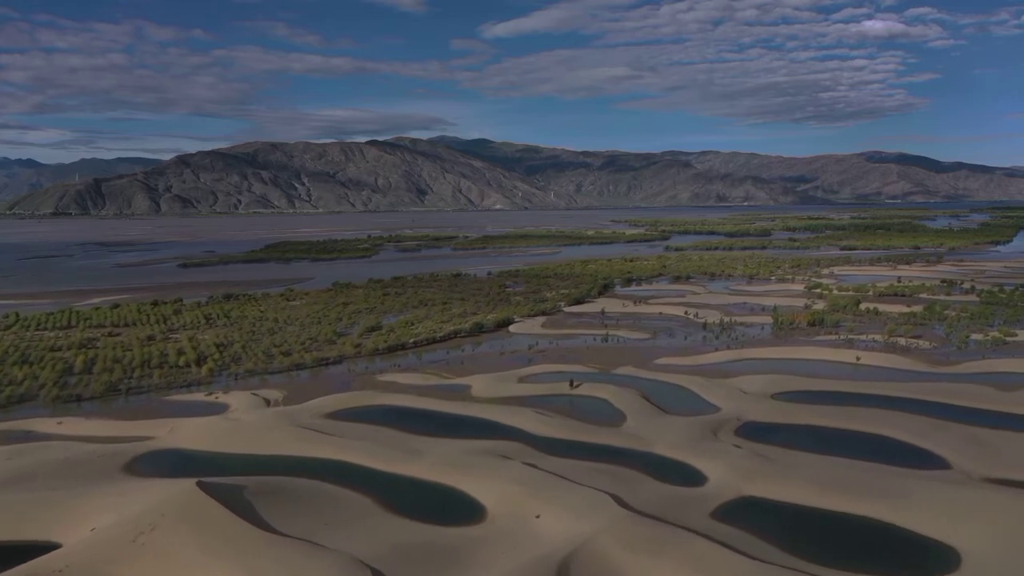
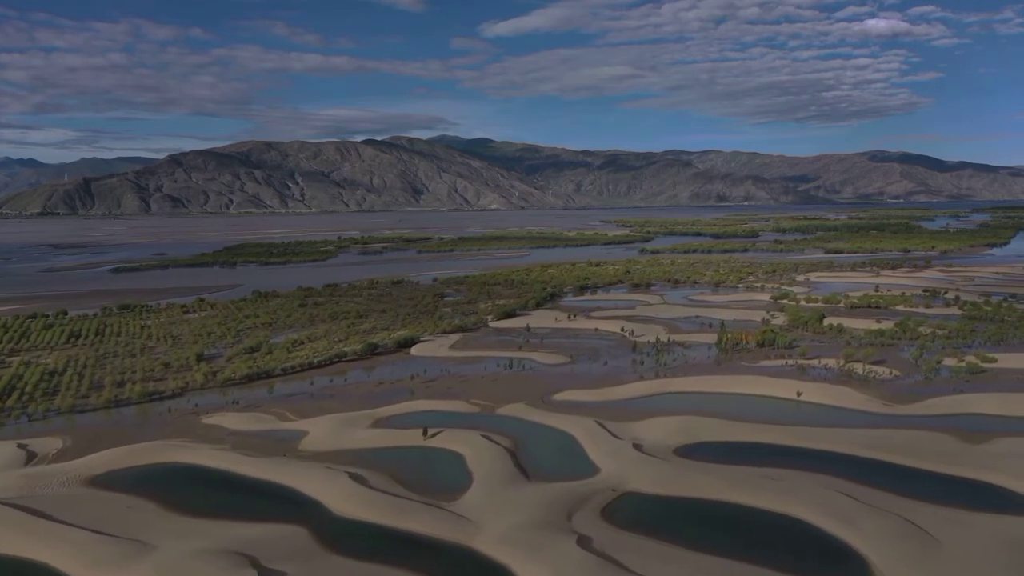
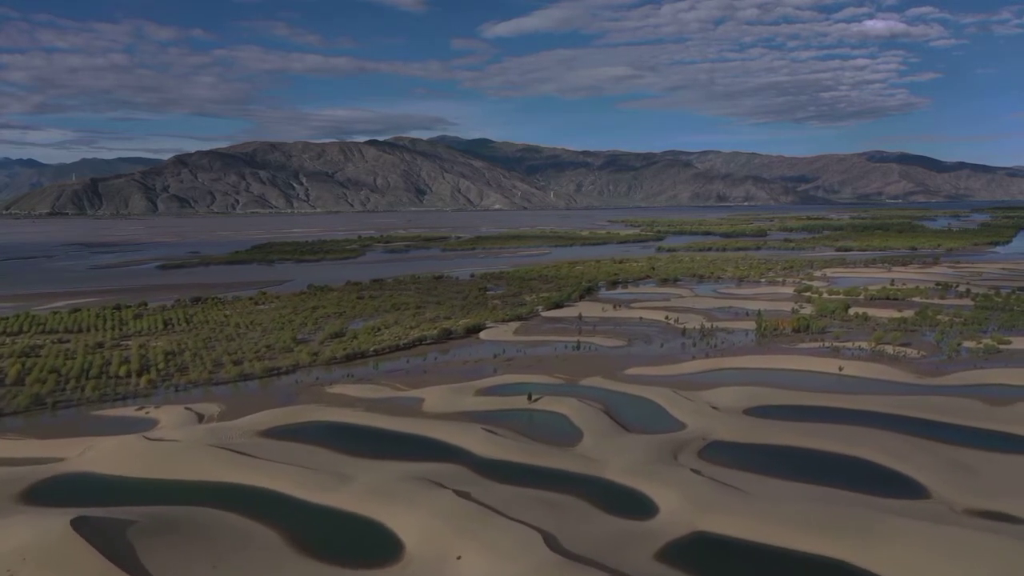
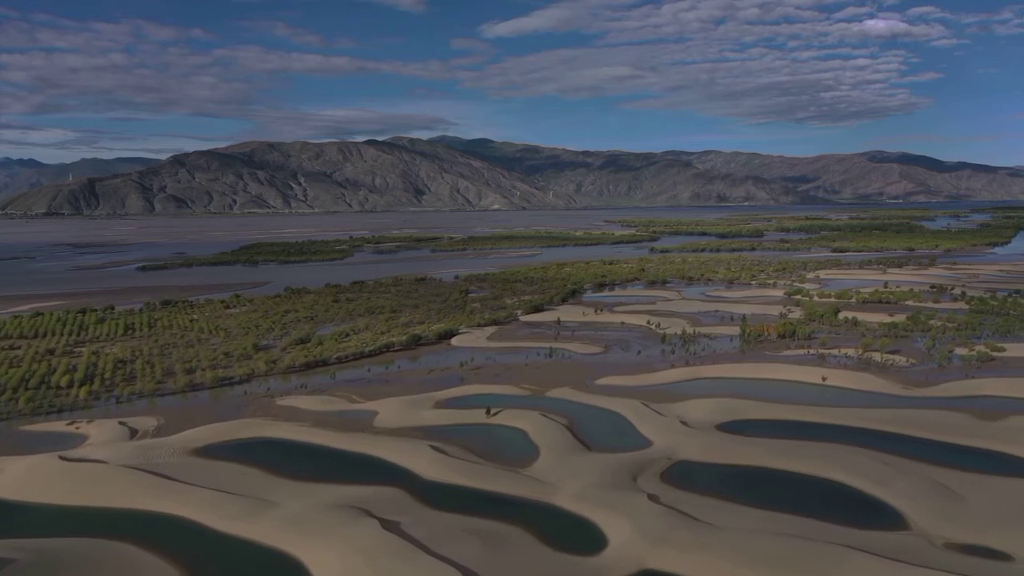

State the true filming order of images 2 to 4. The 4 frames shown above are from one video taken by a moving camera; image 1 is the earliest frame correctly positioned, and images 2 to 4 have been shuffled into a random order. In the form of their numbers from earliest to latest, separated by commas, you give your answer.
3, 4, 2
